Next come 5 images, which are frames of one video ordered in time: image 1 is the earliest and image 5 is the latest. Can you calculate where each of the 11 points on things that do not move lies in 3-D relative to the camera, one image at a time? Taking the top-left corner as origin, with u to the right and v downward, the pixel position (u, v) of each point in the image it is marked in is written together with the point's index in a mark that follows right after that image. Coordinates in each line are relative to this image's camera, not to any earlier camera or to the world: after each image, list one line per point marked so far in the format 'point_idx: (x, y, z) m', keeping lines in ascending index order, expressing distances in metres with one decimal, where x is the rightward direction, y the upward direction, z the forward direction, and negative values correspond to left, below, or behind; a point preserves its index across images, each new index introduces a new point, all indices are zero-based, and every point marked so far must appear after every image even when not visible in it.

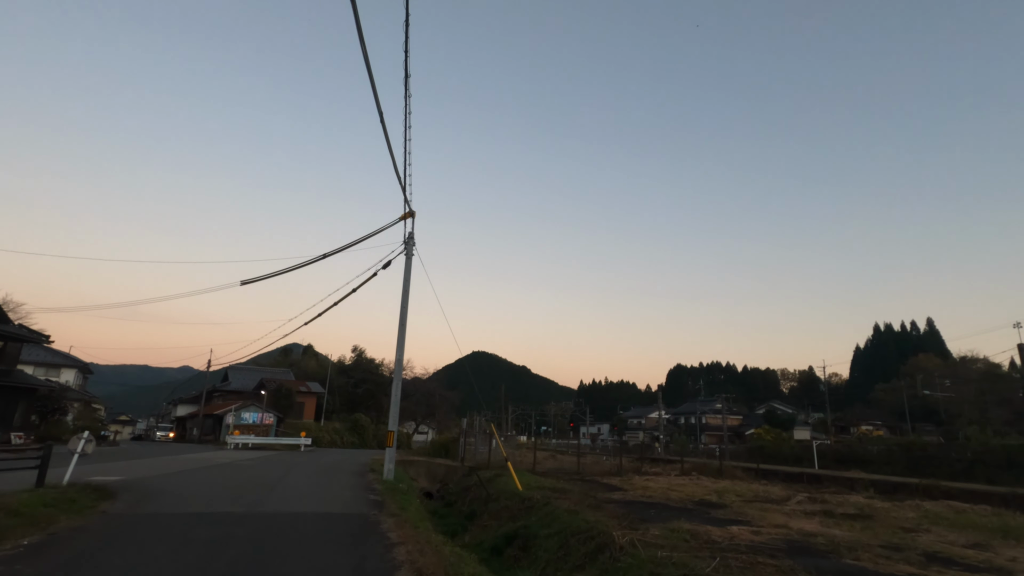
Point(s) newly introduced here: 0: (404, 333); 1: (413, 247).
0: (-2.9, -1.2, +14.3) m
1: (-2.9, +1.2, +15.2) m
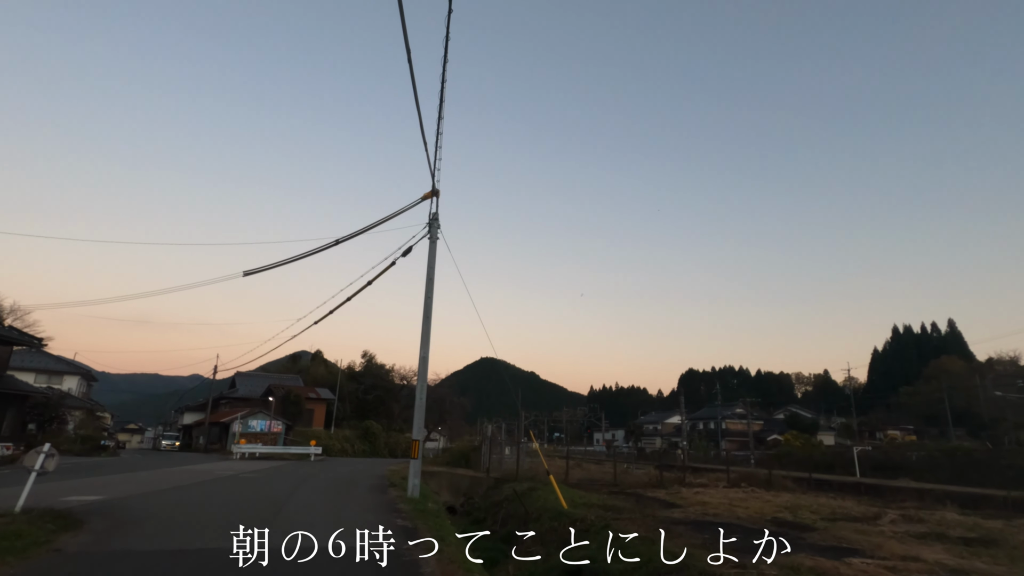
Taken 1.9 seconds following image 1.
0: (-2.0, -0.9, +12.4) m
1: (-1.9, +1.5, +13.3) m
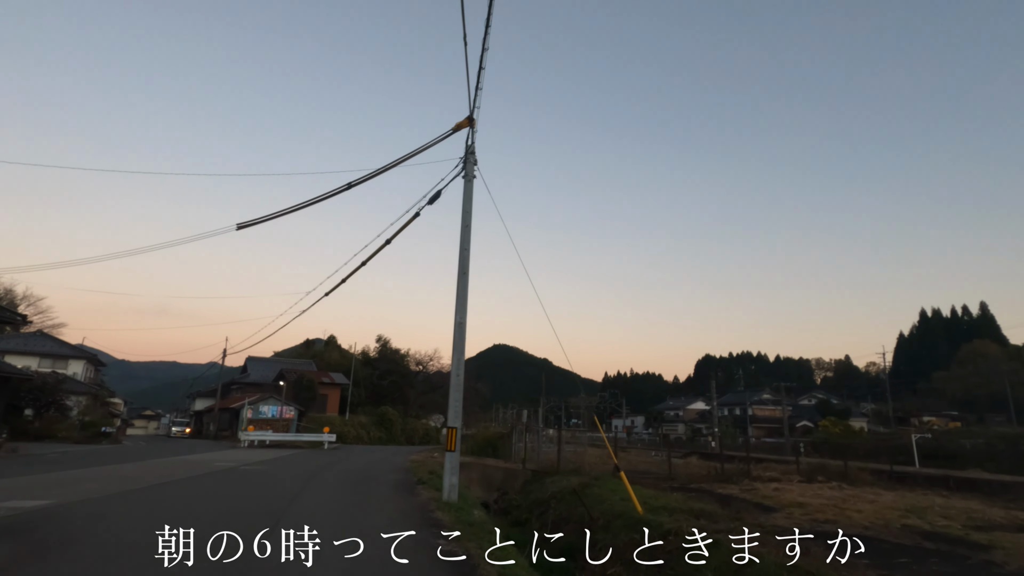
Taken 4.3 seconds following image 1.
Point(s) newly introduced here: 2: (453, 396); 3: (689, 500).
0: (-0.9, 0.0, +9.8) m
1: (-0.8, +2.5, +10.7) m
2: (-1.1, -1.9, +9.4) m
3: (+3.7, -4.4, +11.1) m
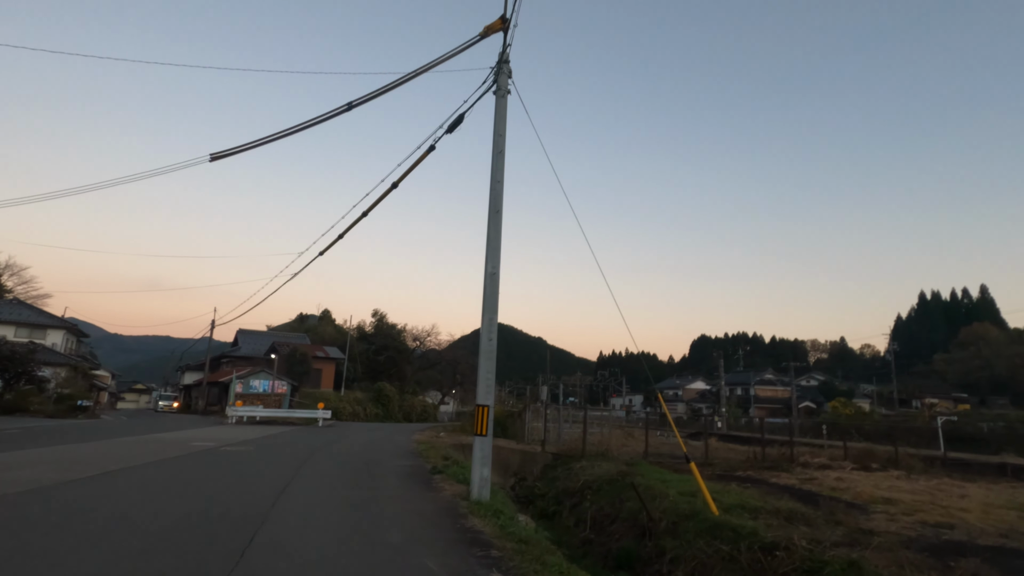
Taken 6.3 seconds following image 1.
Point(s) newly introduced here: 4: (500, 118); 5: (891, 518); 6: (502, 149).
0: (-0.2, +0.9, +7.7) m
1: (-0.1, +3.4, +8.5) m
2: (-0.4, -1.1, +7.4) m
3: (+4.3, -3.6, +9.2) m
4: (-0.2, +2.6, +8.2) m
5: (+5.9, -3.6, +8.3) m
6: (-0.1, +2.1, +8.1) m
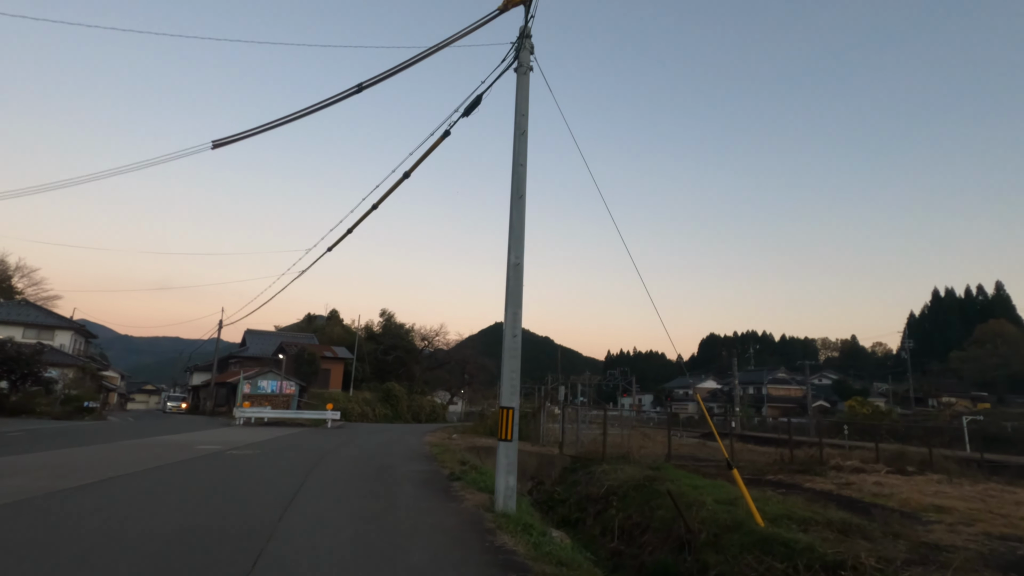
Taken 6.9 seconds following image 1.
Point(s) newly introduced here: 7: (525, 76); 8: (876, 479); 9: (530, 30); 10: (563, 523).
0: (+0.1, +1.0, +7.1) m
1: (+0.2, +3.5, +7.9) m
2: (-0.1, -1.0, +6.8) m
3: (+4.7, -3.4, +8.5) m
4: (+0.2, +2.7, +7.6) m
5: (+6.3, -3.5, +7.6) m
6: (+0.2, +2.2, +7.5) m
7: (+0.2, +3.1, +7.7) m
8: (+8.3, -4.4, +12.1) m
9: (+0.3, +3.9, +8.1) m
10: (+1.0, -4.7, +10.6) m
